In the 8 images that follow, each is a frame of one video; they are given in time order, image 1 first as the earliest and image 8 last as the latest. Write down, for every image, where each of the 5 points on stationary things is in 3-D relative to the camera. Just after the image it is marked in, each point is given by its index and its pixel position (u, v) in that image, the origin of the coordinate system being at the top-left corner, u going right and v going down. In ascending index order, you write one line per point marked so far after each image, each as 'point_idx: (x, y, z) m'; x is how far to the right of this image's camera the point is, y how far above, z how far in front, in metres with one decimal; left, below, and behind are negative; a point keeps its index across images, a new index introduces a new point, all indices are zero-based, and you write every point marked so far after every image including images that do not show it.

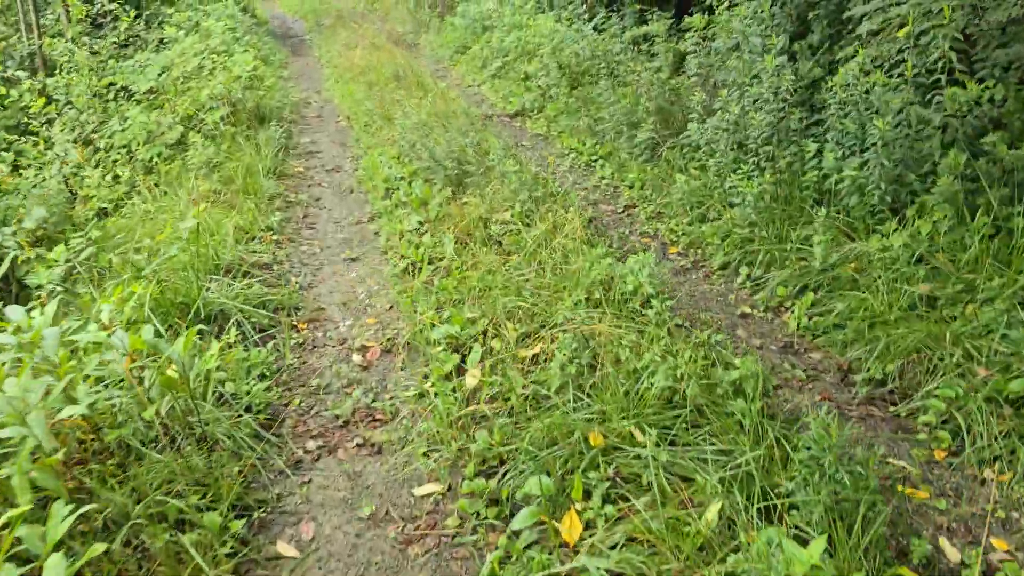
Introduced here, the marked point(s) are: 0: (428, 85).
0: (-0.9, +2.3, +10.1) m
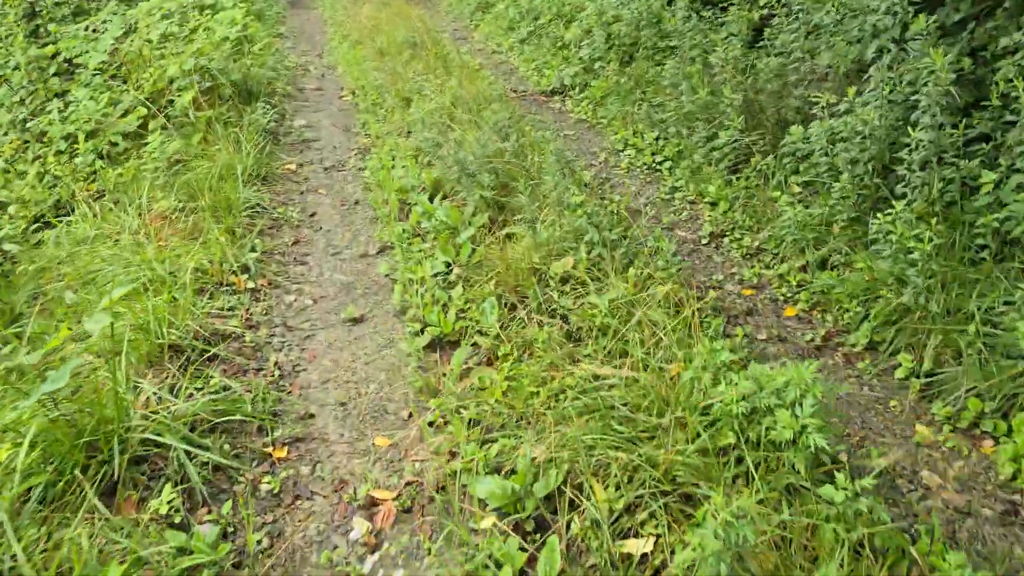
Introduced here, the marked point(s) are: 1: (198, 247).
0: (-0.6, +2.2, +8.5) m
1: (-1.5, +0.2, +4.2) m
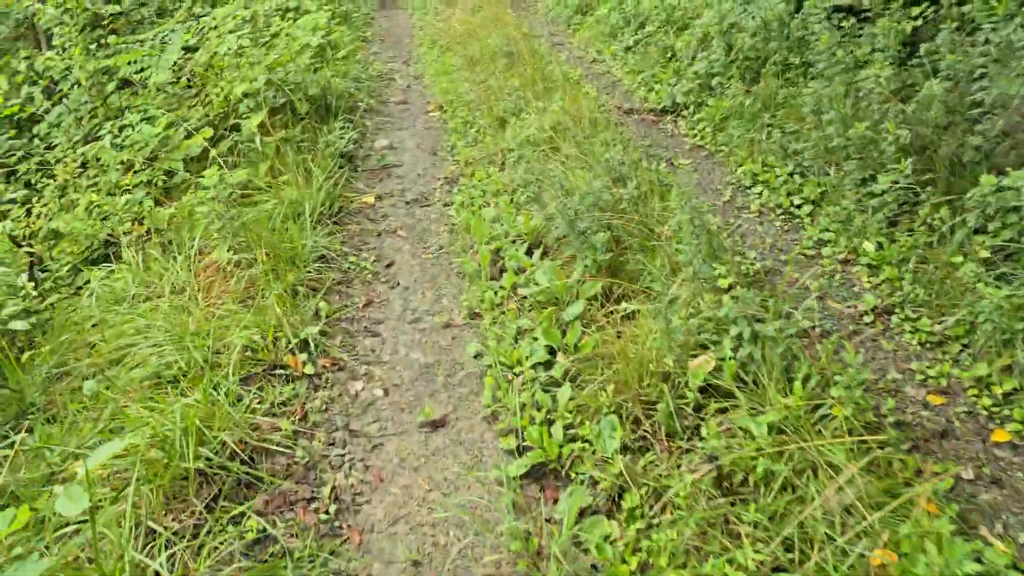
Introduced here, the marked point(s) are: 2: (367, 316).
0: (+0.3, +1.9, +7.7) m
1: (-1.0, -0.1, +3.5) m
2: (-0.6, -0.1, +3.8) m
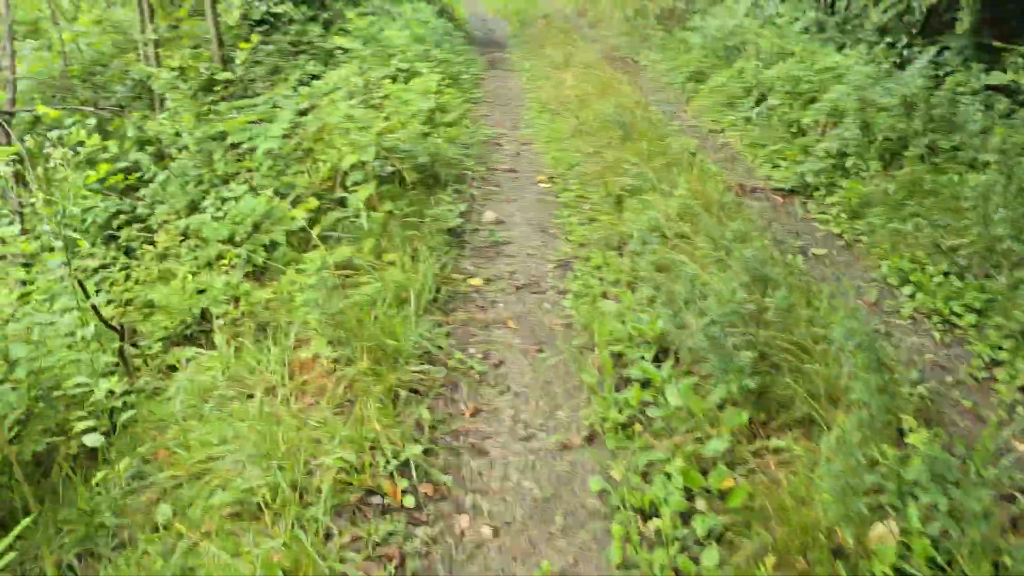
0: (+1.3, +1.2, +7.2) m
1: (-0.6, -0.5, +3.1) m
2: (-0.1, -0.5, +3.4) m
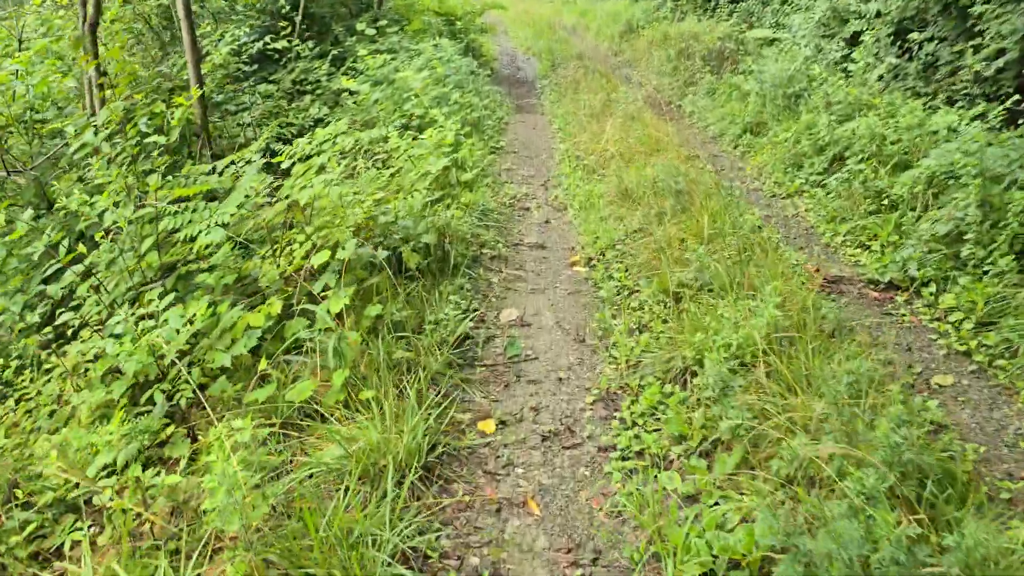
0: (+1.5, +0.5, +5.9) m
1: (-0.5, -1.0, +1.8) m
2: (-0.1, -1.1, +2.1) m
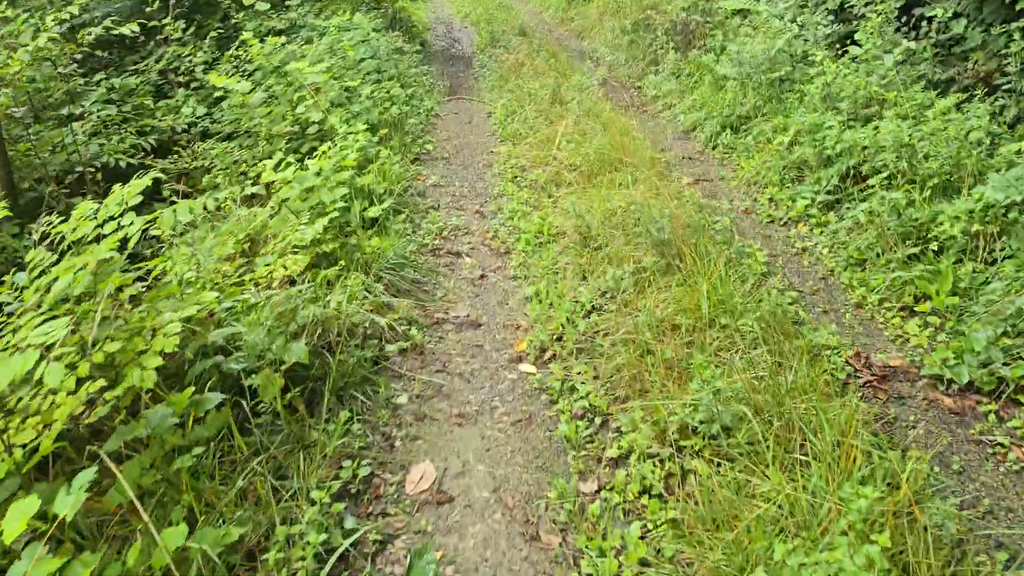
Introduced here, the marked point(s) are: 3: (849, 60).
0: (+1.1, +0.1, +4.3) m
1: (-0.7, -1.7, +0.2) m
2: (-0.2, -1.7, +0.5) m
3: (+2.8, +1.9, +7.4) m
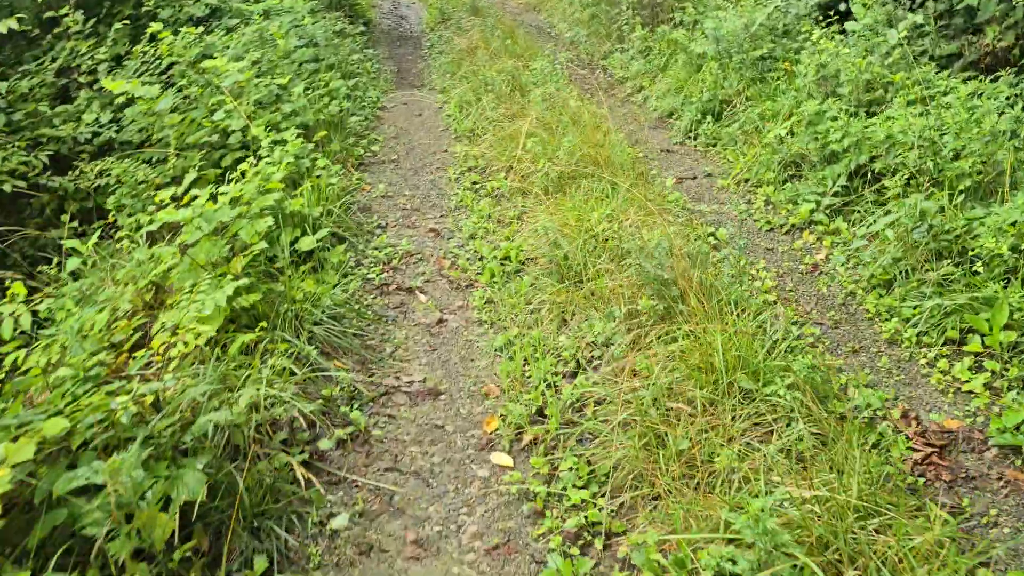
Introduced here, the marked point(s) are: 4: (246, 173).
0: (+0.9, -0.1, +3.5) m
1: (-0.5, -2.0, -0.6) m
2: (-0.1, -2.1, -0.3) m
3: (+2.5, +1.9, +6.6) m
4: (-1.4, +0.6, +4.8) m
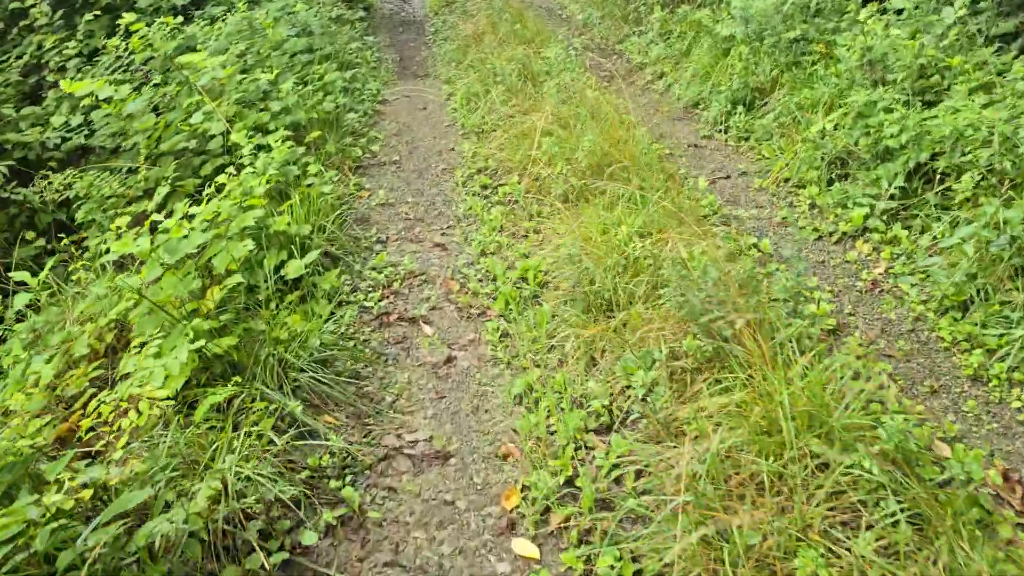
0: (+1.0, -0.2, +3.0) m
1: (-0.5, -2.3, -1.1) m
2: (-0.1, -2.3, -0.8) m
3: (+2.5, +1.8, +5.9) m
4: (-1.4, +0.5, +4.2) m
